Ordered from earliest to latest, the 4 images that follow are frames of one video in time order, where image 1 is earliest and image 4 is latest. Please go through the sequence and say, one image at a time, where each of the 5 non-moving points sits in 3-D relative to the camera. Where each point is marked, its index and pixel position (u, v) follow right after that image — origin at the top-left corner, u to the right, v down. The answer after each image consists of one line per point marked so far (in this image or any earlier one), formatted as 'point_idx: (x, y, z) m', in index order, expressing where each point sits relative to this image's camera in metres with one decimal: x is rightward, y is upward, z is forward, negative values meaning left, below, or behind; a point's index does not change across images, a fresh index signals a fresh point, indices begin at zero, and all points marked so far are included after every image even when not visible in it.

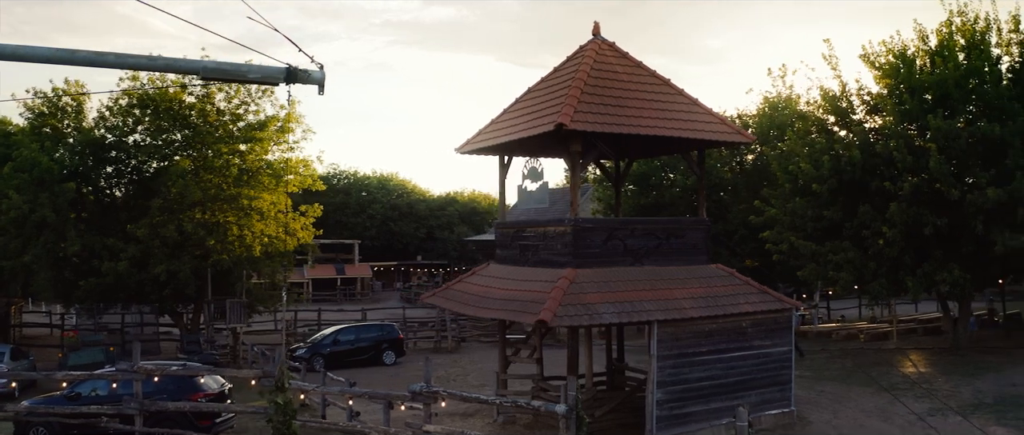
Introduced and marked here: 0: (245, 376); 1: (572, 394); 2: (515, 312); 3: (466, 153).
0: (-4.4, -2.6, +13.0) m
1: (+0.9, -2.4, +10.7) m
2: (0.0, -1.5, +12.6) m
3: (-1.0, +1.3, +16.4) m
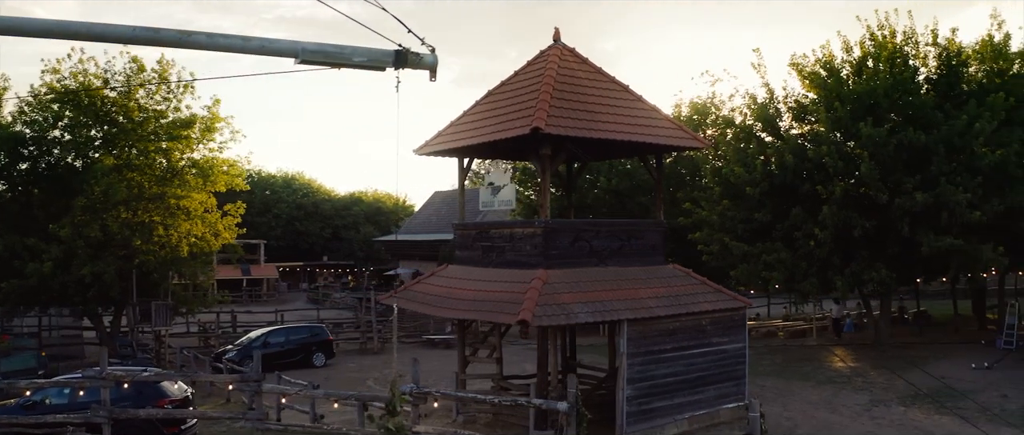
0: (-4.9, -2.6, +12.6) m
1: (+0.7, -2.4, +10.9) m
2: (-0.4, -1.6, +12.7) m
3: (-1.9, +1.3, +16.4) m
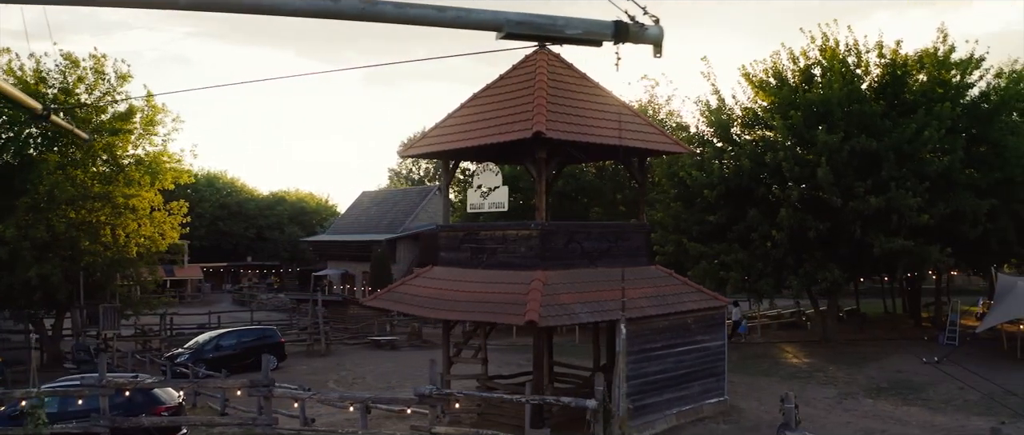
0: (-4.8, -2.7, +12.4) m
1: (+0.8, -2.5, +11.2) m
2: (-0.4, -1.6, +12.9) m
3: (-2.2, +1.3, +16.4) m
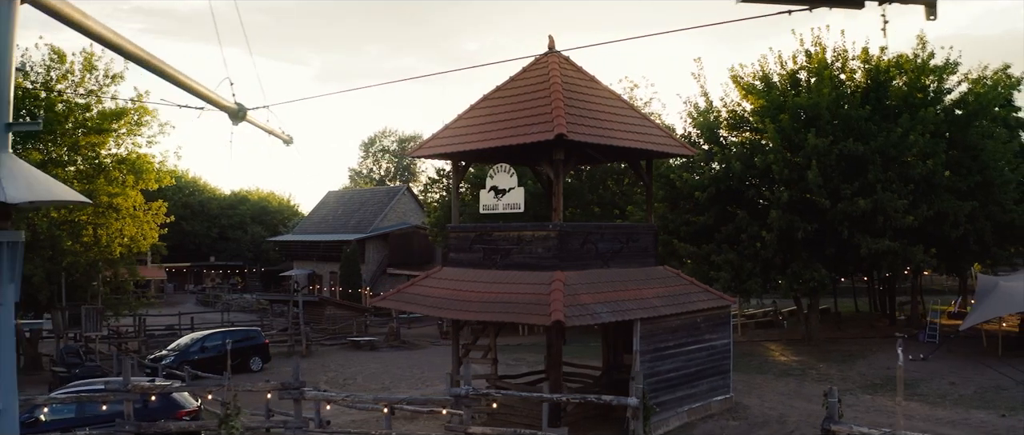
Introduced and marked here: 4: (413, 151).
0: (-4.5, -2.7, +12.5) m
1: (+1.2, -2.5, +11.5) m
2: (-0.1, -1.6, +13.1) m
3: (-2.0, +1.2, +16.6) m
4: (-2.1, +1.4, +17.2) m
